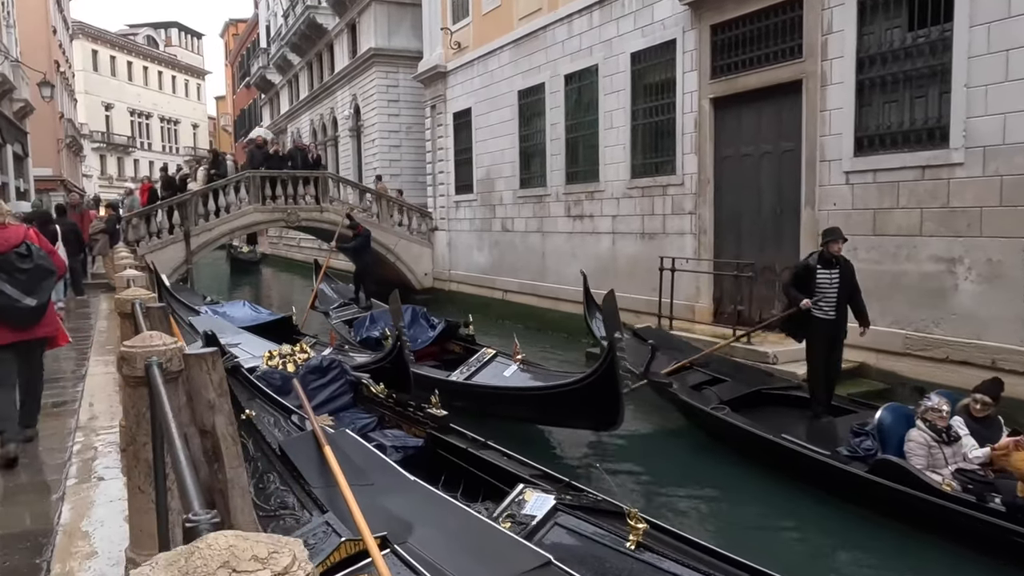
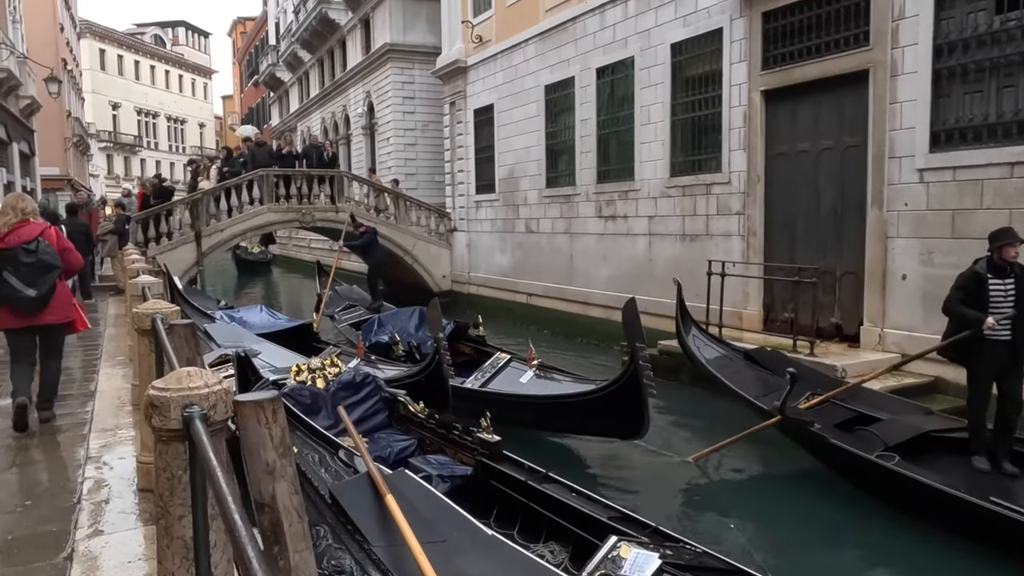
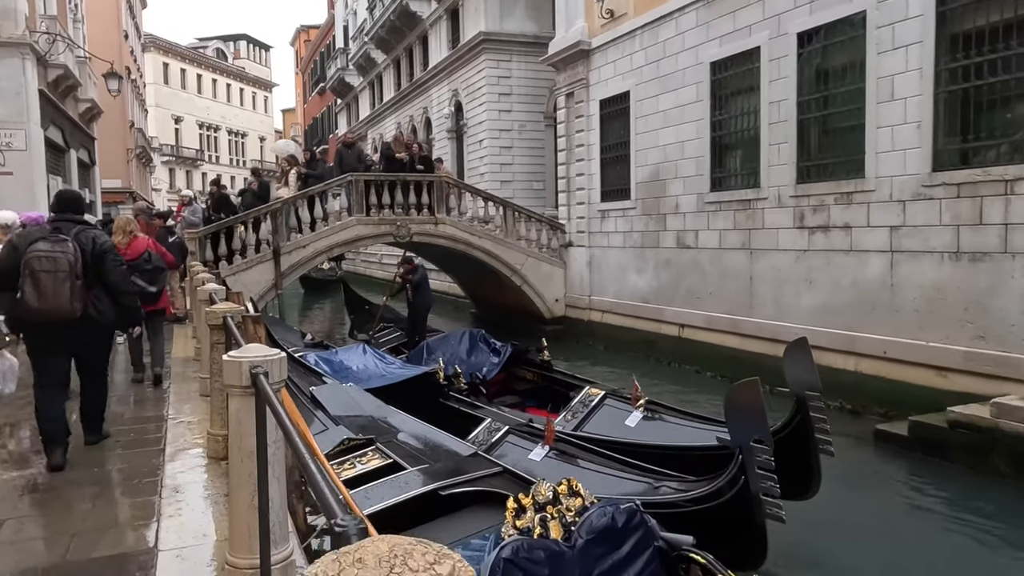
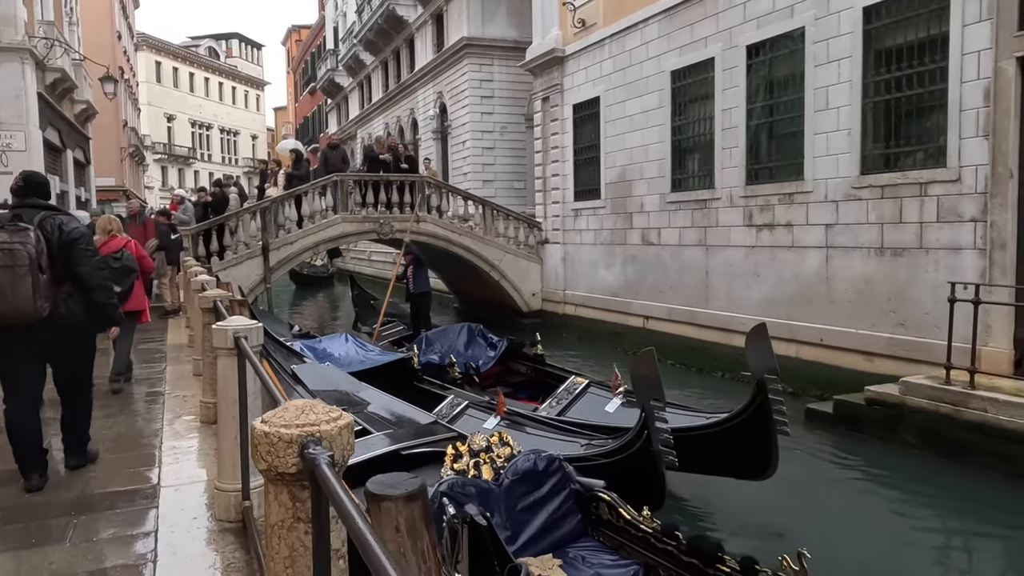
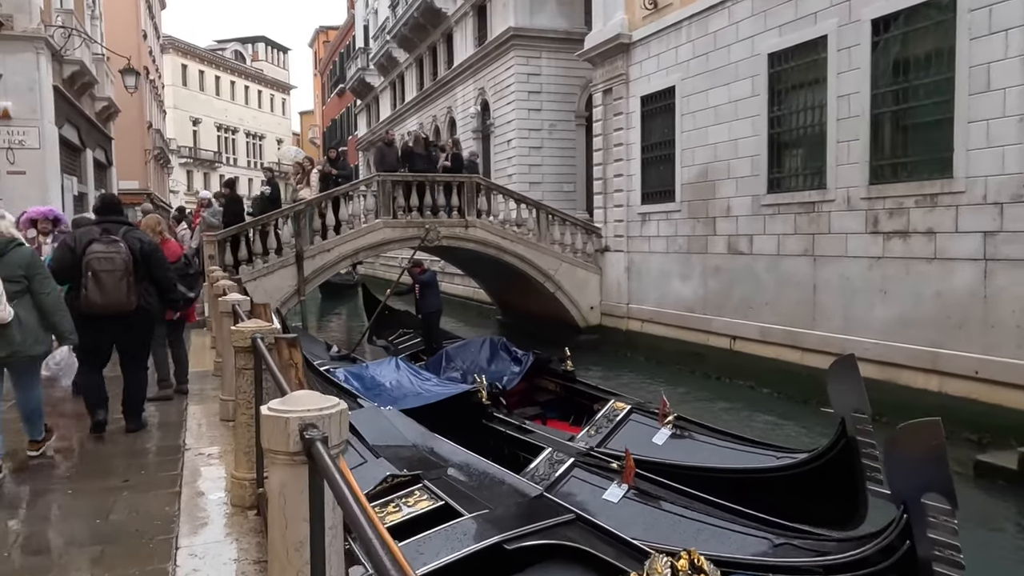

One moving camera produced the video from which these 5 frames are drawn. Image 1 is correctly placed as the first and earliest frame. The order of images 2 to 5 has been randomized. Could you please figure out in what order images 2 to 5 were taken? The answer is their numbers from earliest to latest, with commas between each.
2, 4, 3, 5
